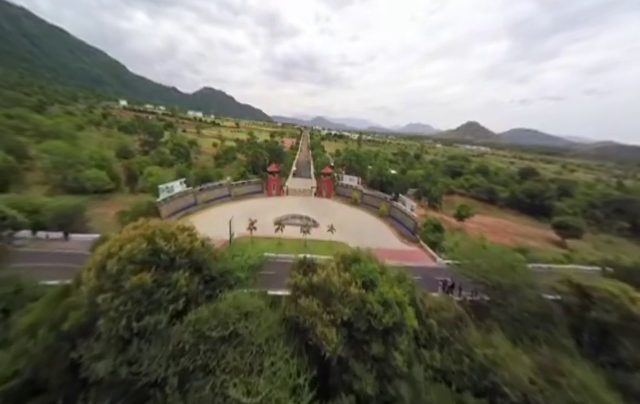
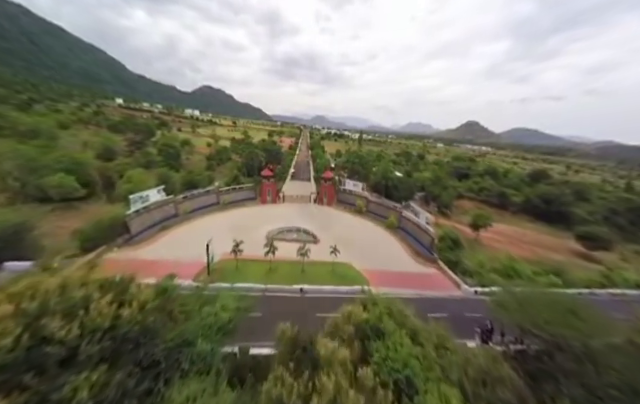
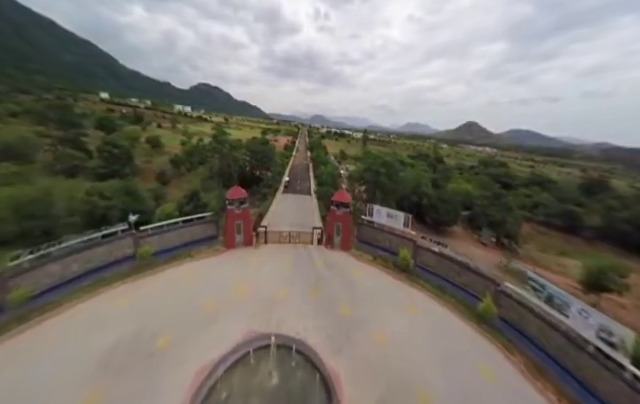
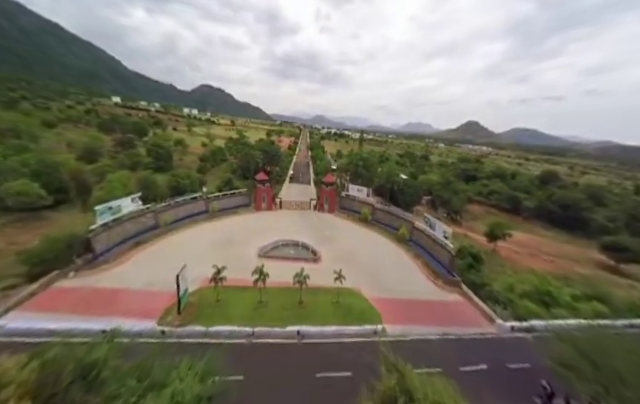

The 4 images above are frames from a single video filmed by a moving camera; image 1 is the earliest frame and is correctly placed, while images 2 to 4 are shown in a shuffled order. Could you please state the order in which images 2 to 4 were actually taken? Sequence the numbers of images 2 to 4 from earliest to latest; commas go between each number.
2, 4, 3
